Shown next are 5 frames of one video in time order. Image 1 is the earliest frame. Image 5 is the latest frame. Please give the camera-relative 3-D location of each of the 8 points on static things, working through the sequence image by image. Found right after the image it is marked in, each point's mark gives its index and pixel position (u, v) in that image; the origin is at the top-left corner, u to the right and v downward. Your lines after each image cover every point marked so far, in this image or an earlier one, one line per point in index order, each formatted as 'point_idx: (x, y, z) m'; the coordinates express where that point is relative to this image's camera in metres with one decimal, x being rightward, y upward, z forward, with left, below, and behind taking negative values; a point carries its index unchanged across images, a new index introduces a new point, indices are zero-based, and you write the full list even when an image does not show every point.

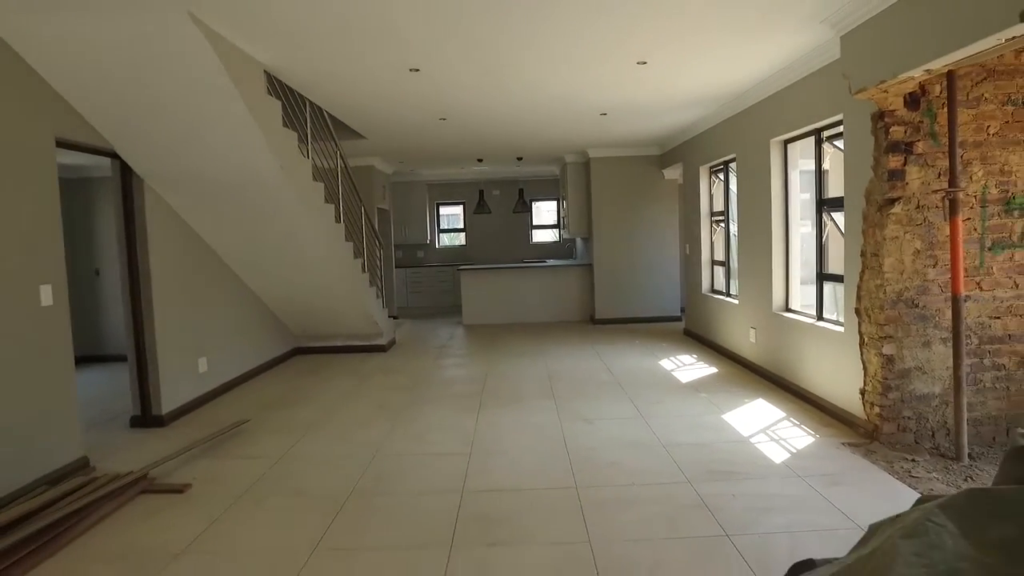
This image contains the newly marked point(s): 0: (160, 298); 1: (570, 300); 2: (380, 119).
0: (-2.3, -0.1, +4.5) m
1: (+0.8, -0.2, +9.2) m
2: (-1.2, +1.5, +6.2) m
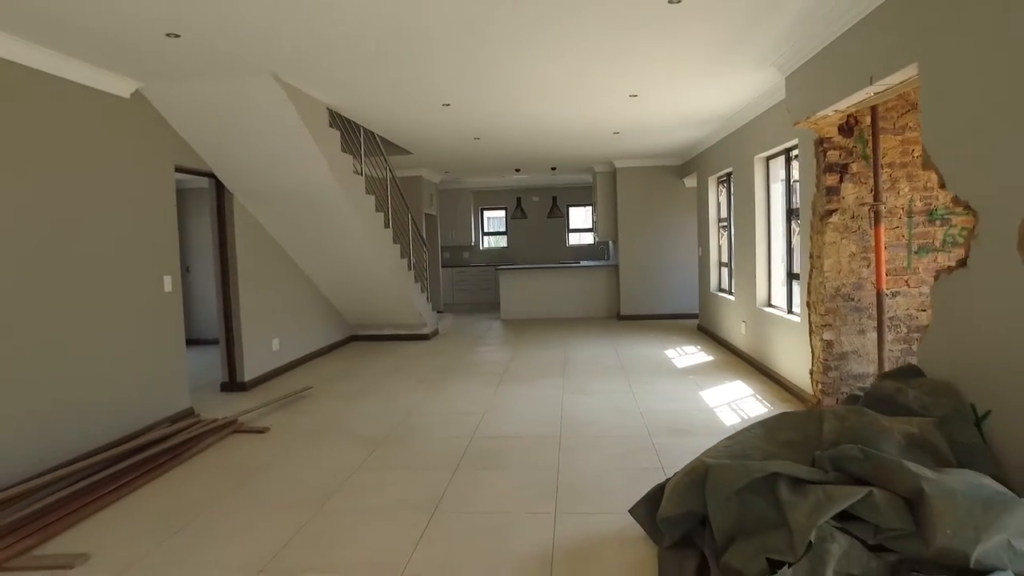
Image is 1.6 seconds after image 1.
0: (-2.2, 0.0, +5.7) m
1: (+1.2, -0.1, +10.1) m
2: (-0.9, +1.5, +7.2) m
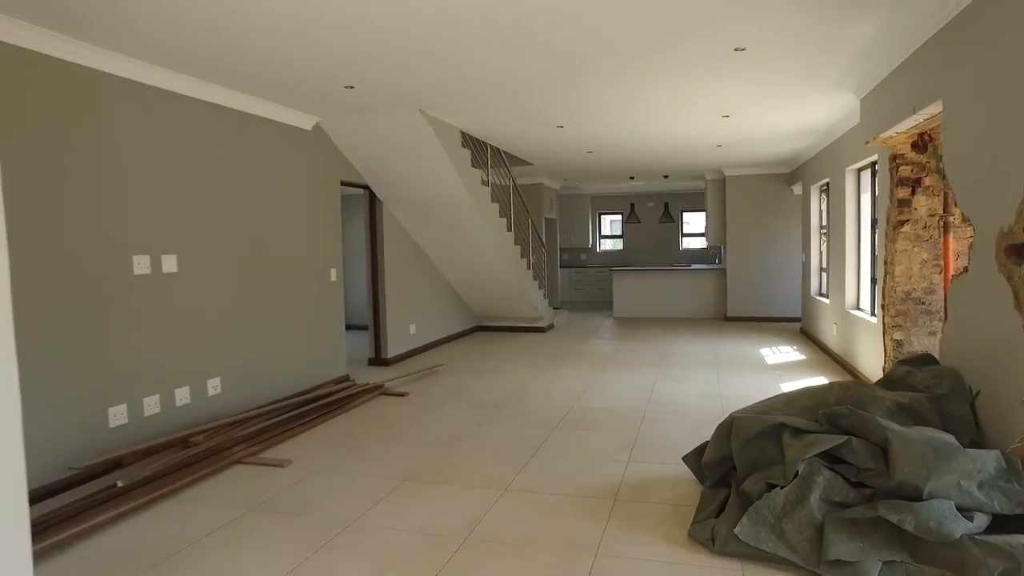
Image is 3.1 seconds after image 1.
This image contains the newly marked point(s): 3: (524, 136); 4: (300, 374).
0: (-1.2, +0.1, +6.8) m
1: (+2.9, -0.2, +10.6) m
2: (+0.4, +1.6, +8.1) m
3: (+0.1, +1.5, +6.9) m
4: (-1.5, -0.6, +5.1) m
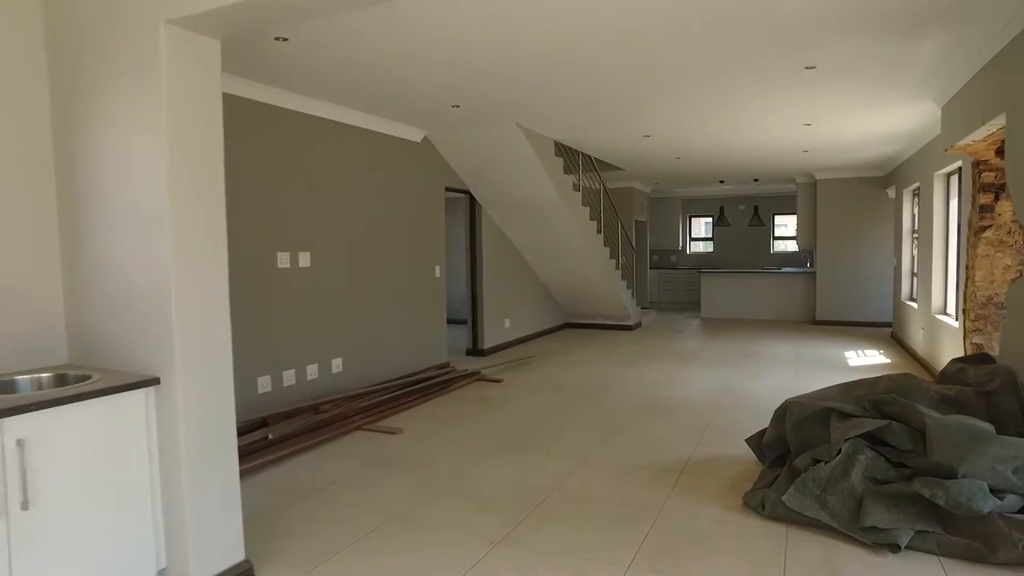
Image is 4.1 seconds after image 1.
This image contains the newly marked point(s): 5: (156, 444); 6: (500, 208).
0: (-0.3, +0.1, +7.4) m
1: (+4.3, -0.2, +10.6) m
2: (+1.5, +1.6, +8.5) m
3: (+1.1, +1.5, +7.3) m
4: (-0.8, -0.6, +5.7) m
5: (-1.0, -0.5, +2.0) m
6: (-0.1, +0.8, +7.3) m
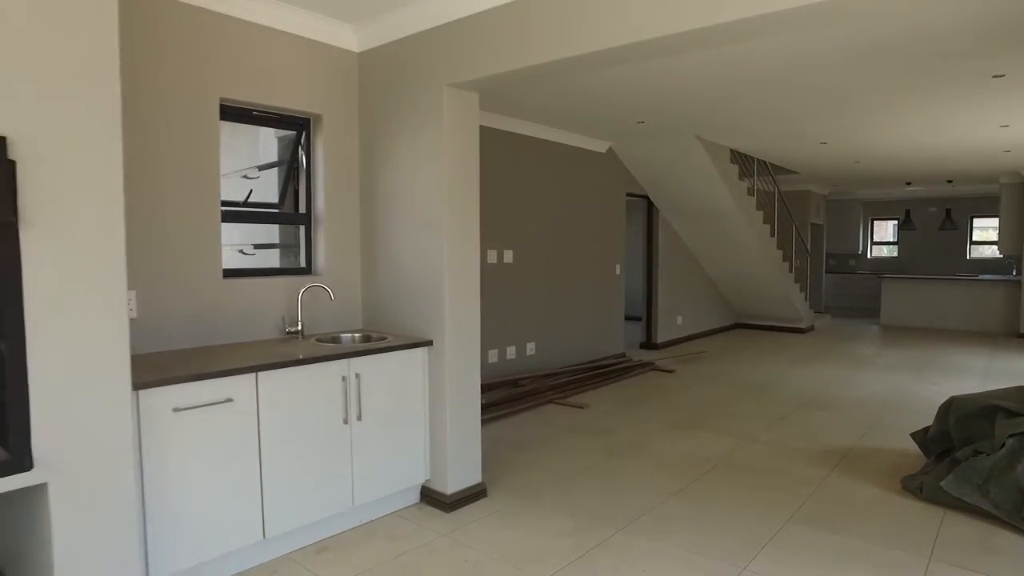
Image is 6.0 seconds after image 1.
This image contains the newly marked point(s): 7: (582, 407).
0: (+1.7, +0.1, +7.9) m
1: (+6.8, -0.3, +9.9) m
2: (+3.6, +1.5, +8.6) m
3: (+2.9, +1.5, +7.4) m
4: (+0.7, -0.5, +6.3) m
5: (-0.3, -0.4, +2.8) m
6: (+1.8, +0.8, +7.7) m
7: (+0.5, -0.8, +4.8) m
